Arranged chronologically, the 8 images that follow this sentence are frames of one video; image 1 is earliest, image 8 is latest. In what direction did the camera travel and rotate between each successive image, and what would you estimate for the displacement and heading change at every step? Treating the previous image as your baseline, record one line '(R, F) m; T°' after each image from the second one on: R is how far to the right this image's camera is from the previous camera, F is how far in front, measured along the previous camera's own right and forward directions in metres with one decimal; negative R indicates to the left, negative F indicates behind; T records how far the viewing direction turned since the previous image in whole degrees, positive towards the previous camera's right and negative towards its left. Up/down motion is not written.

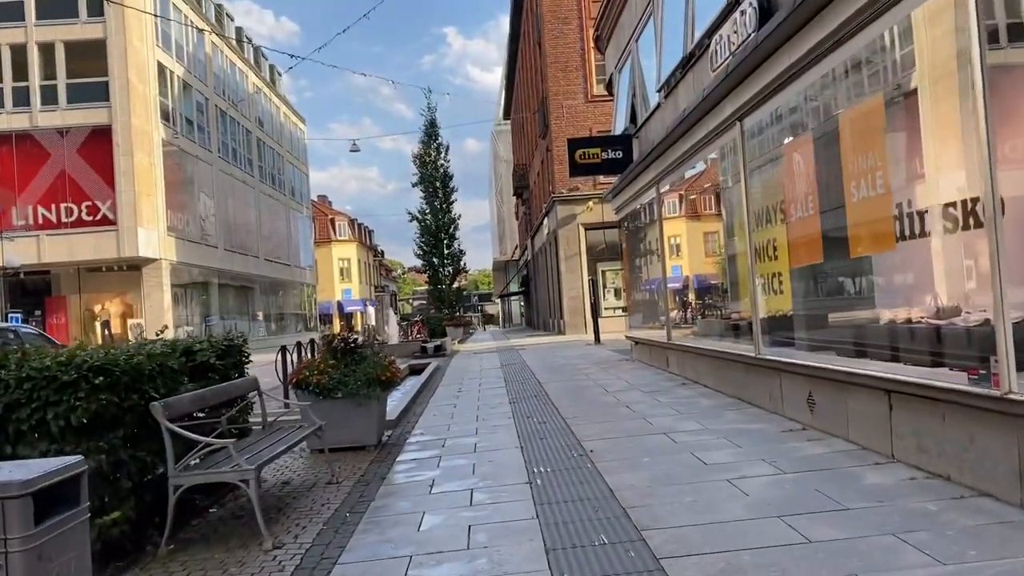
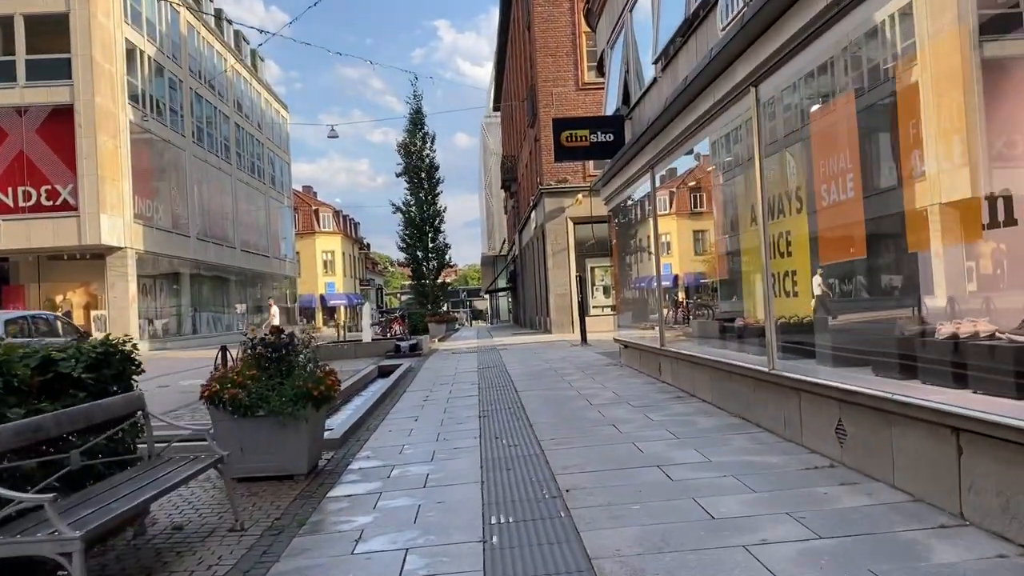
(+0.2, +1.3) m; +1°
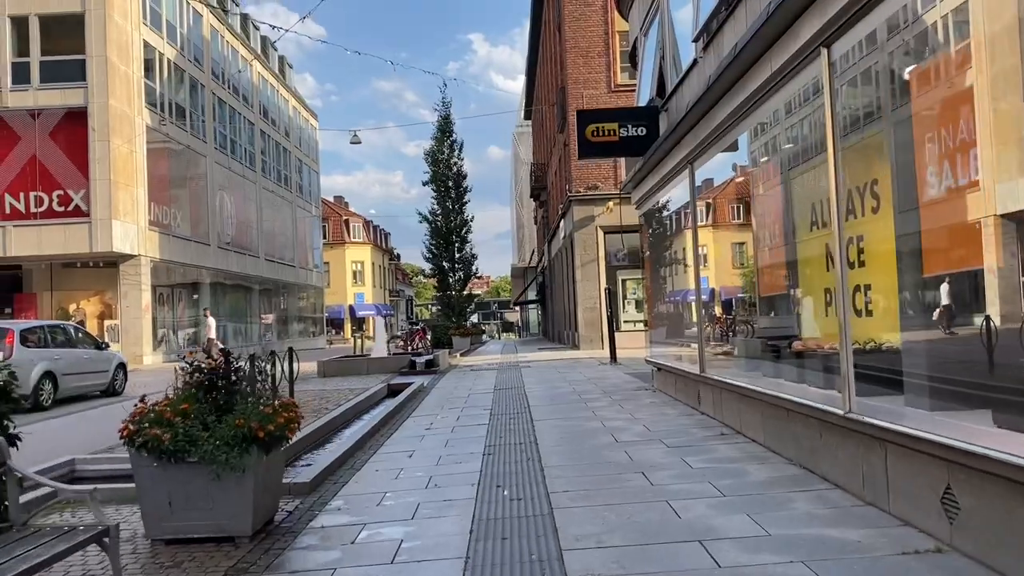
(+0.2, +1.3) m; -2°
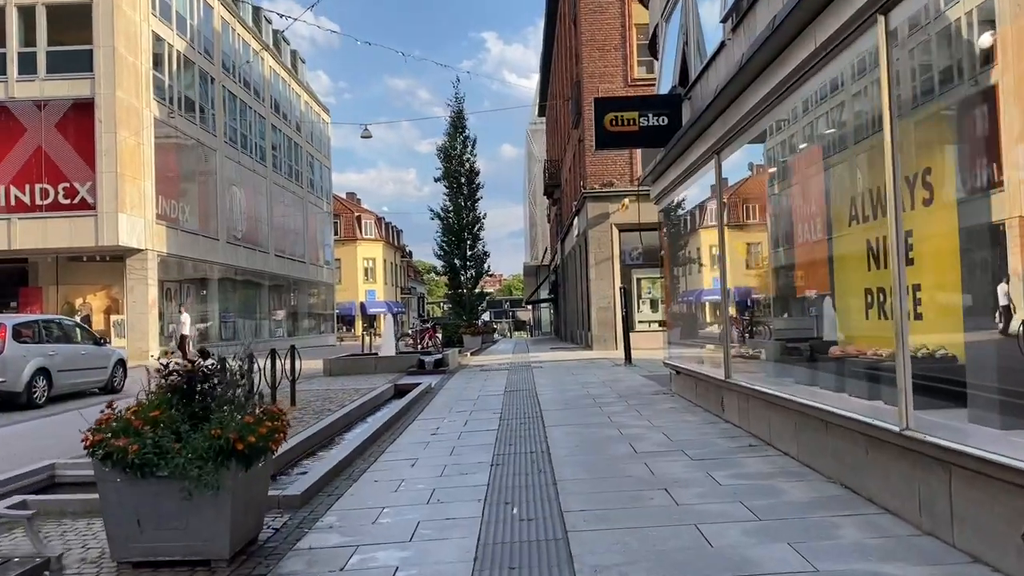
(0.0, +0.5) m; -1°
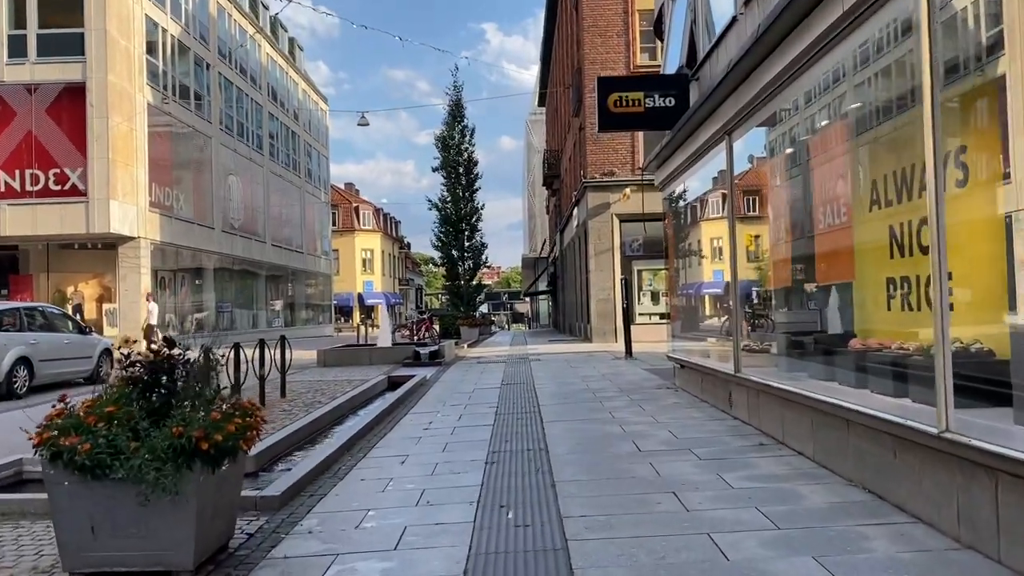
(0.0, +0.4) m; 0°
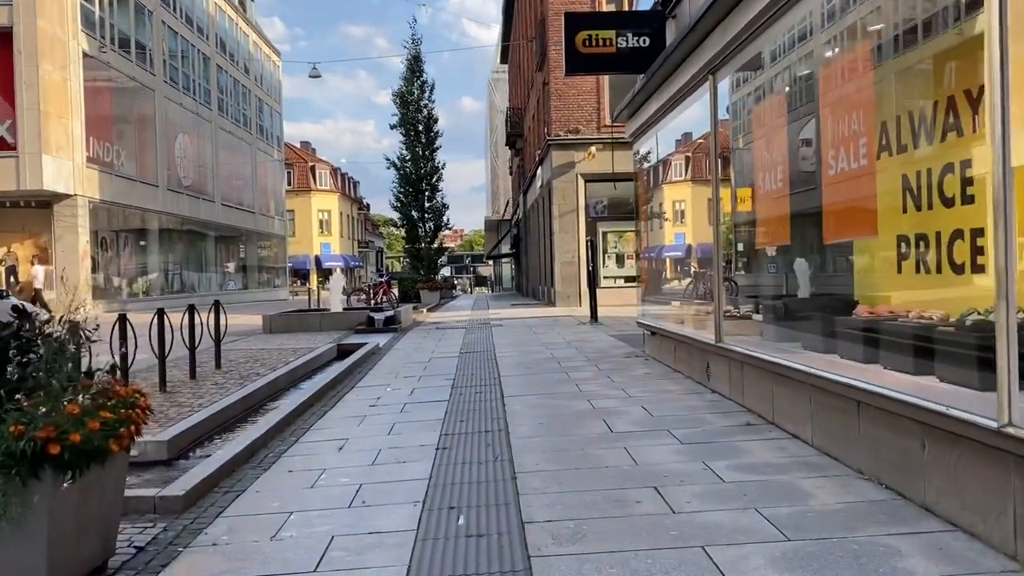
(0.0, +0.8) m; +3°
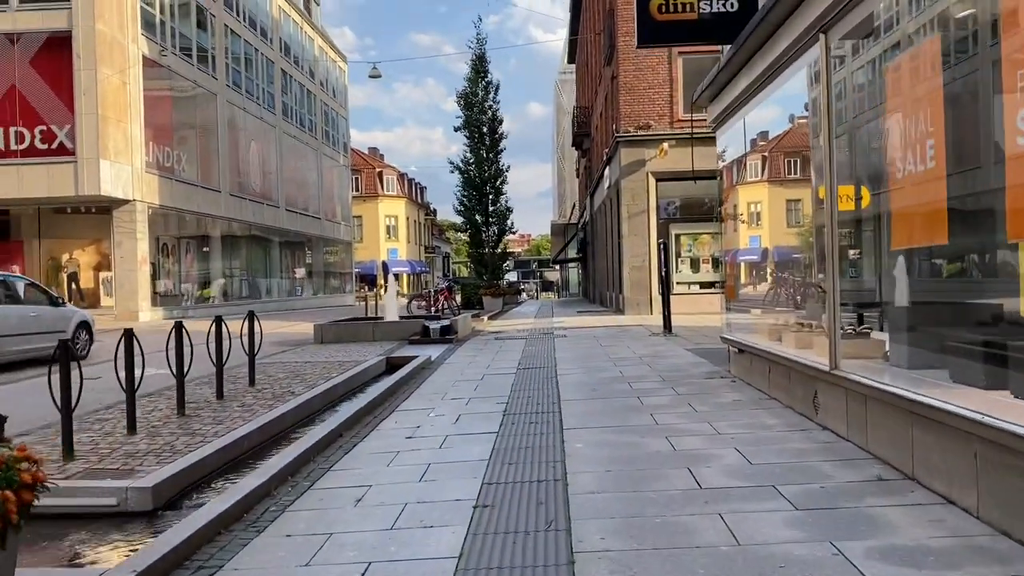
(0.0, +1.2) m; -5°
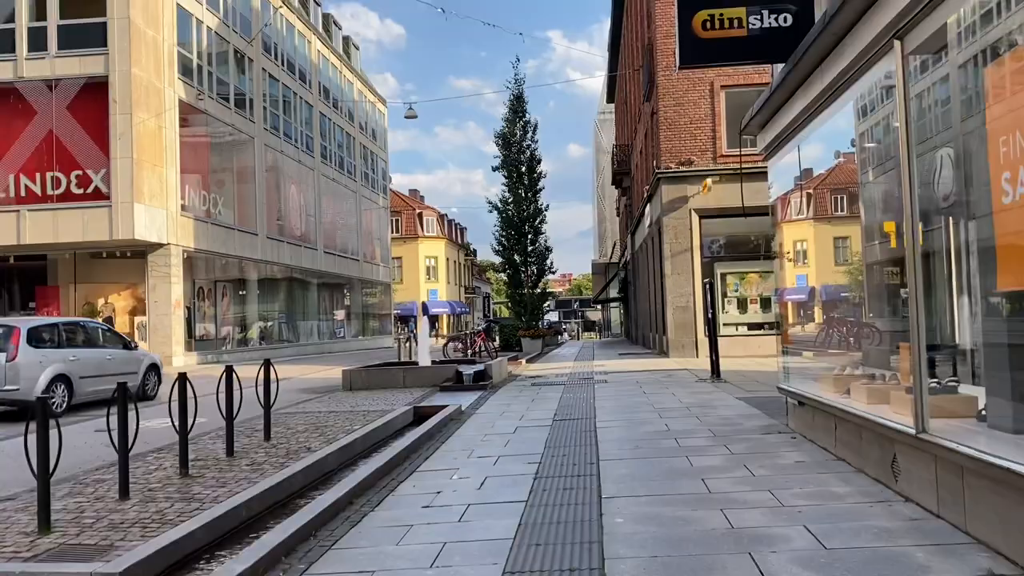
(+0.1, +0.7) m; -3°
